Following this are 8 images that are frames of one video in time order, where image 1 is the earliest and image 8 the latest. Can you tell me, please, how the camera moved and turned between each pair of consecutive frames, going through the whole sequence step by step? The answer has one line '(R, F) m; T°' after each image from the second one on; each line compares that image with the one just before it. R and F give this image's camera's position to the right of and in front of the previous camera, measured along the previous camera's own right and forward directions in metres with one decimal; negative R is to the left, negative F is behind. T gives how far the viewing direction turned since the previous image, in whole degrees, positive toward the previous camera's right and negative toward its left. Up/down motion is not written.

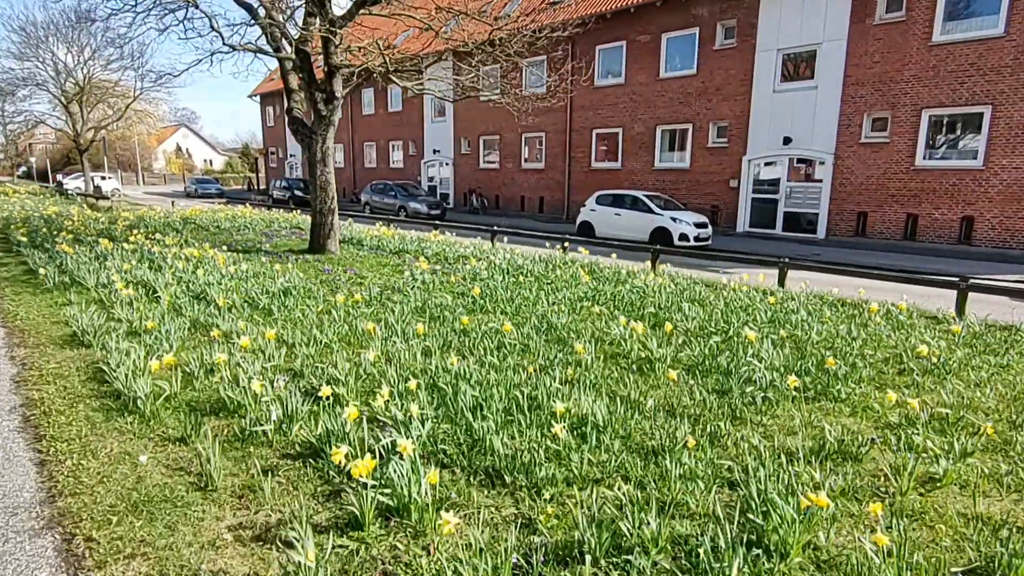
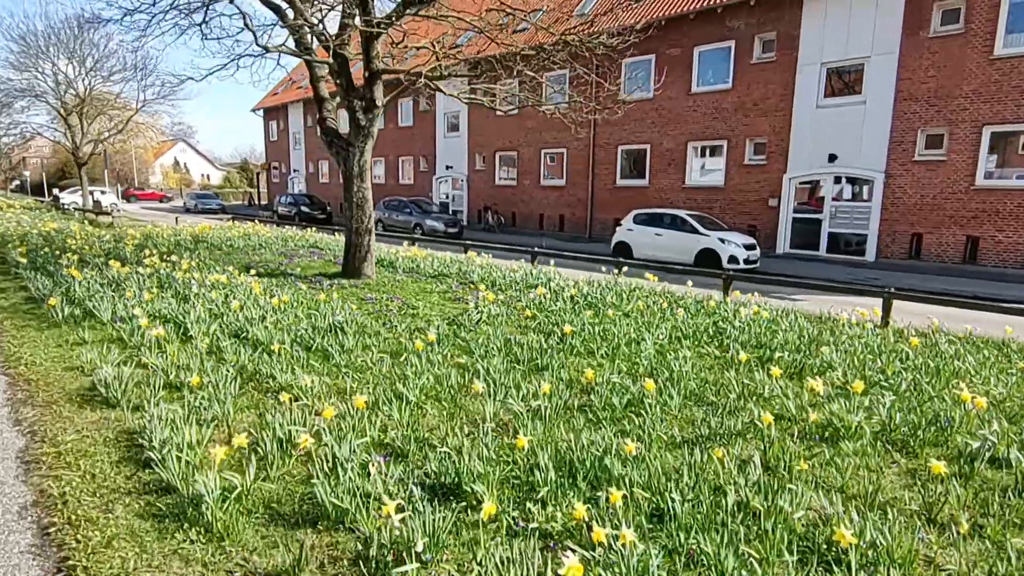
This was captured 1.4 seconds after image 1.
(-0.9, +0.9) m; +1°
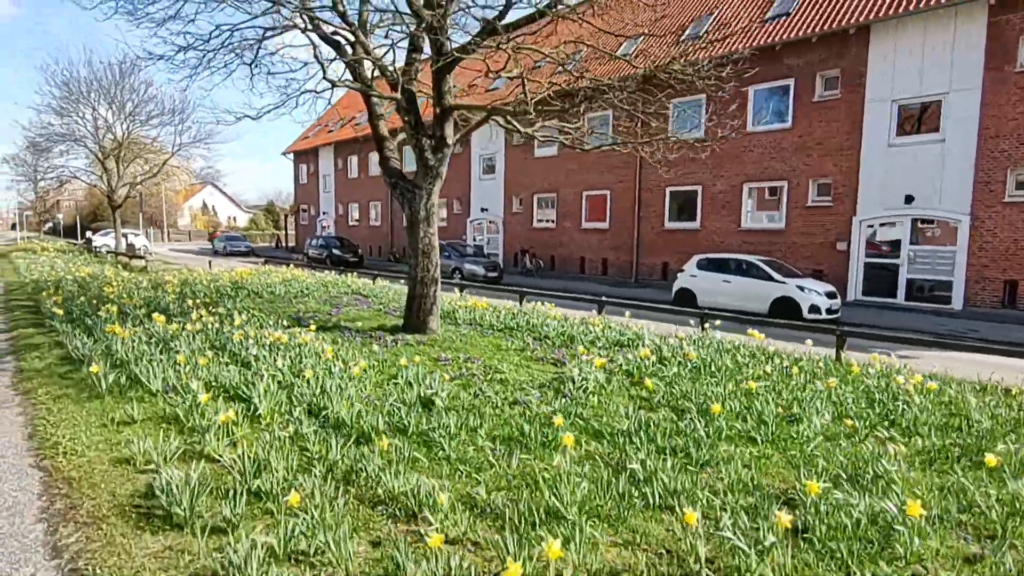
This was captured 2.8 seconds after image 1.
(-0.9, +0.9) m; -2°
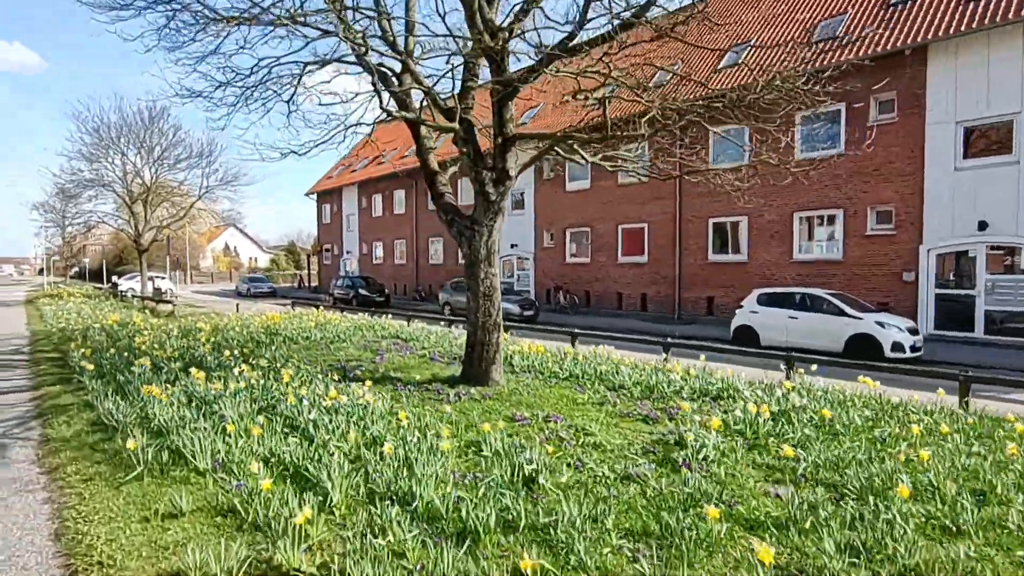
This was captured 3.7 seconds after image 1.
(-0.7, +0.7) m; -1°
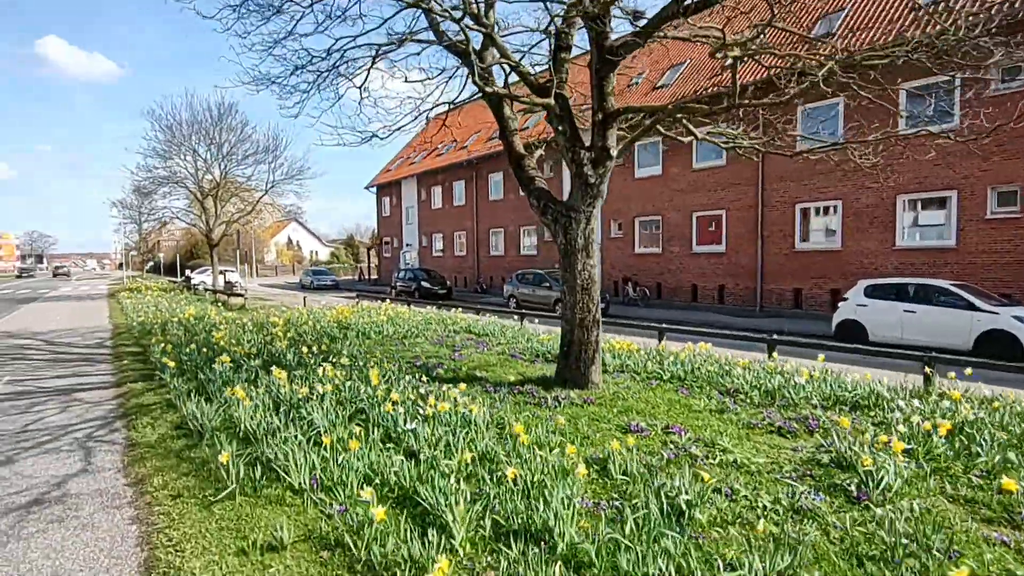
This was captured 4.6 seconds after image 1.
(-0.5, +0.6) m; -5°
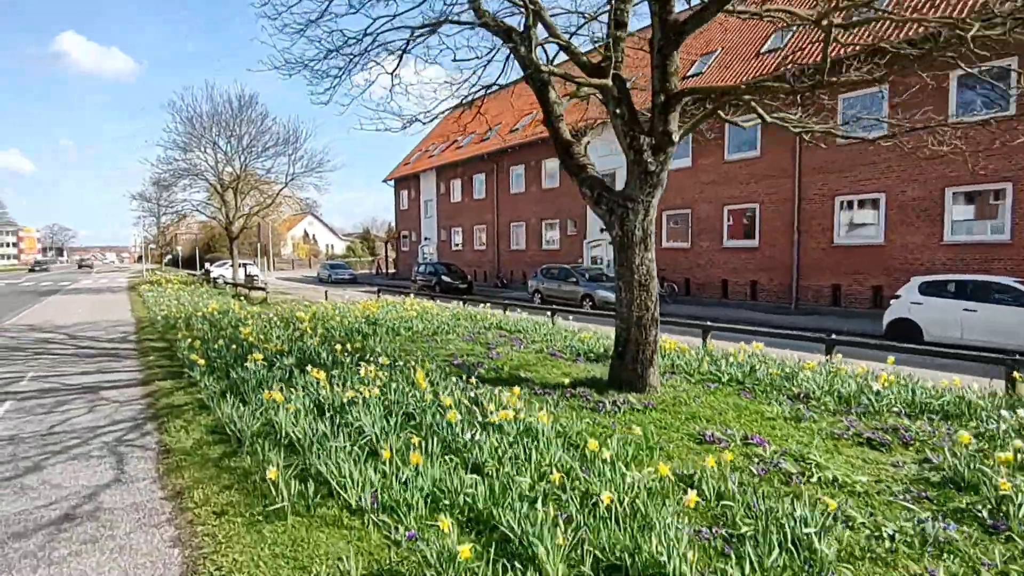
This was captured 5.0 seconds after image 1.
(-0.4, +0.4) m; -1°
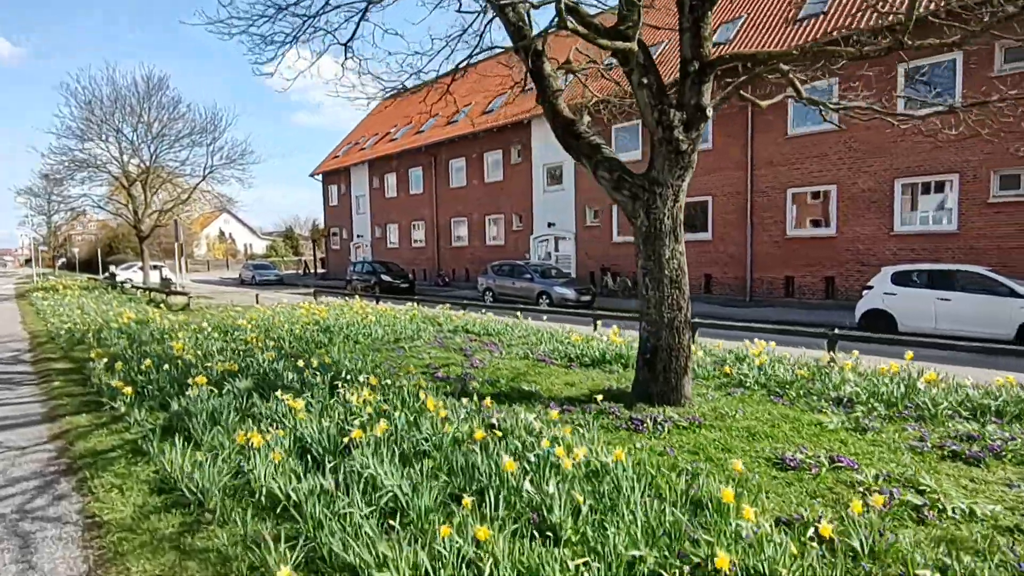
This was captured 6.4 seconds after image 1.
(-0.7, +1.0) m; +7°
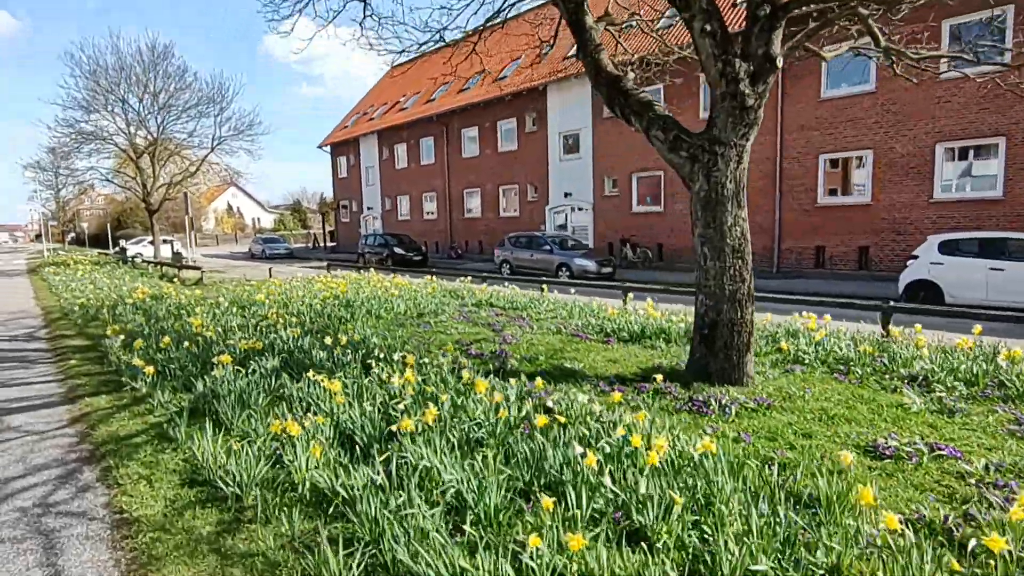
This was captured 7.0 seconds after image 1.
(-0.3, +0.4) m; -1°
